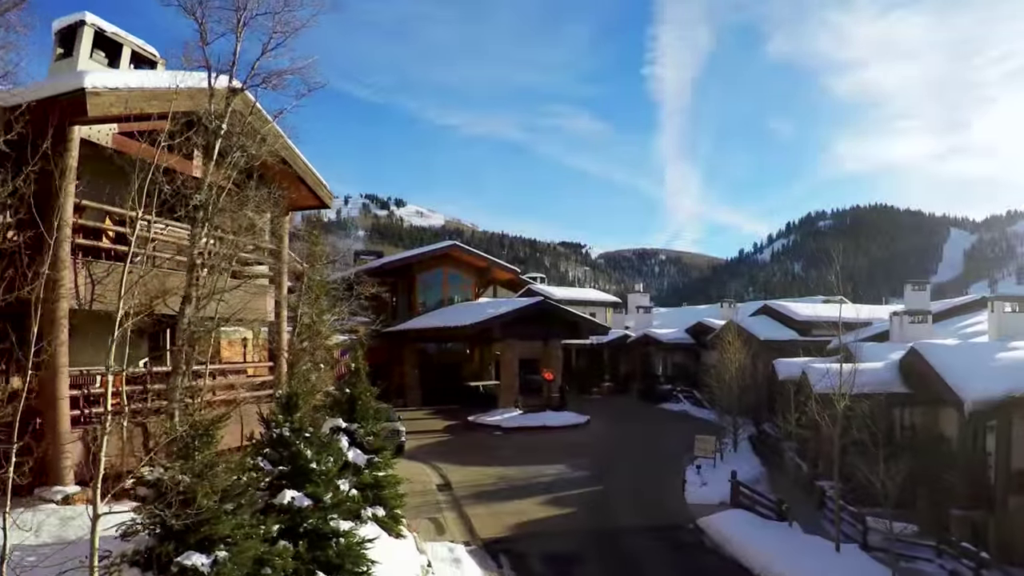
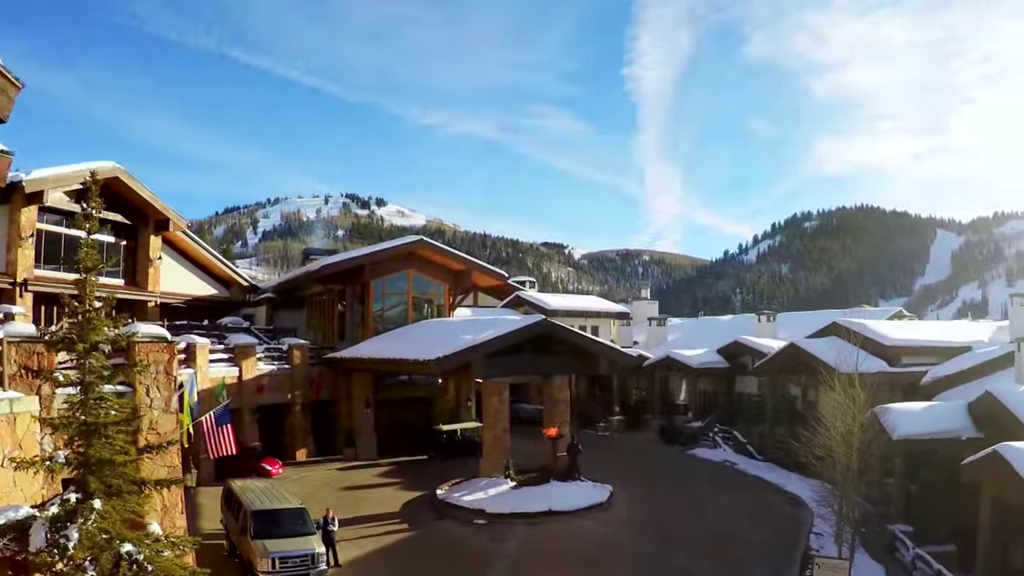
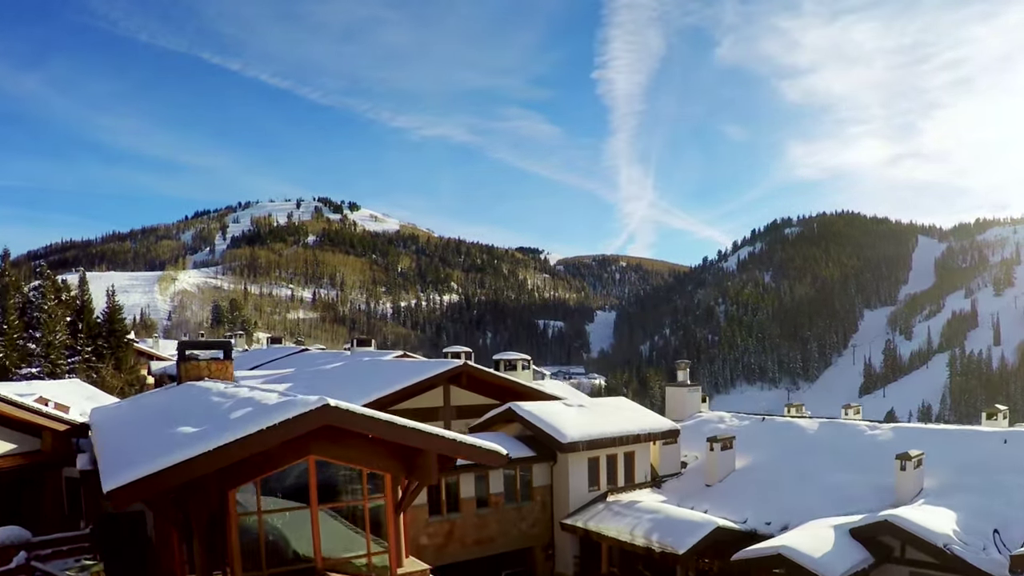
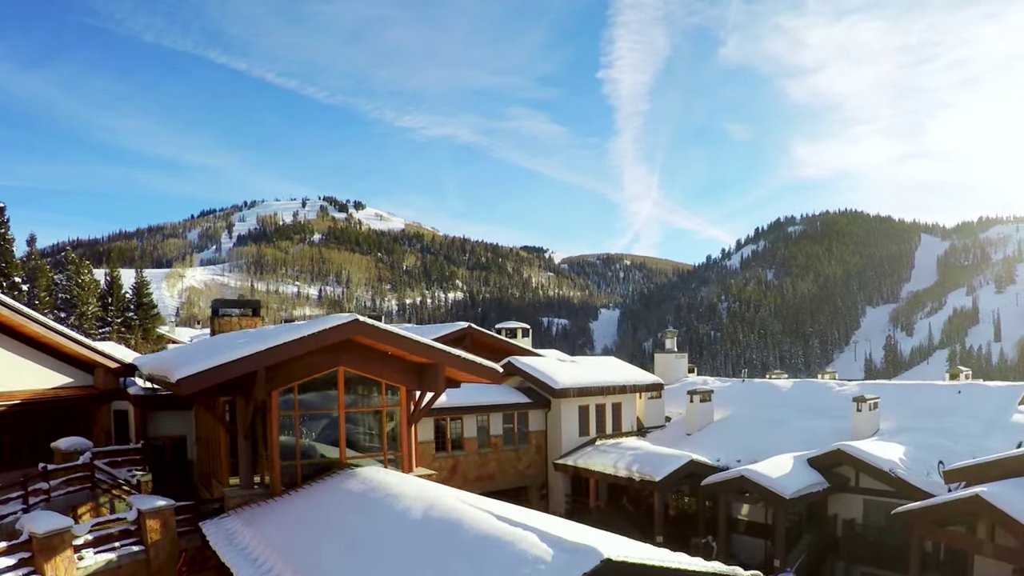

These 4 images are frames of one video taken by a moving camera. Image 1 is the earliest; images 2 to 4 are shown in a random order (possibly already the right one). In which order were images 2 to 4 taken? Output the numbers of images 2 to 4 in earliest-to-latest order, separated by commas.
2, 4, 3
